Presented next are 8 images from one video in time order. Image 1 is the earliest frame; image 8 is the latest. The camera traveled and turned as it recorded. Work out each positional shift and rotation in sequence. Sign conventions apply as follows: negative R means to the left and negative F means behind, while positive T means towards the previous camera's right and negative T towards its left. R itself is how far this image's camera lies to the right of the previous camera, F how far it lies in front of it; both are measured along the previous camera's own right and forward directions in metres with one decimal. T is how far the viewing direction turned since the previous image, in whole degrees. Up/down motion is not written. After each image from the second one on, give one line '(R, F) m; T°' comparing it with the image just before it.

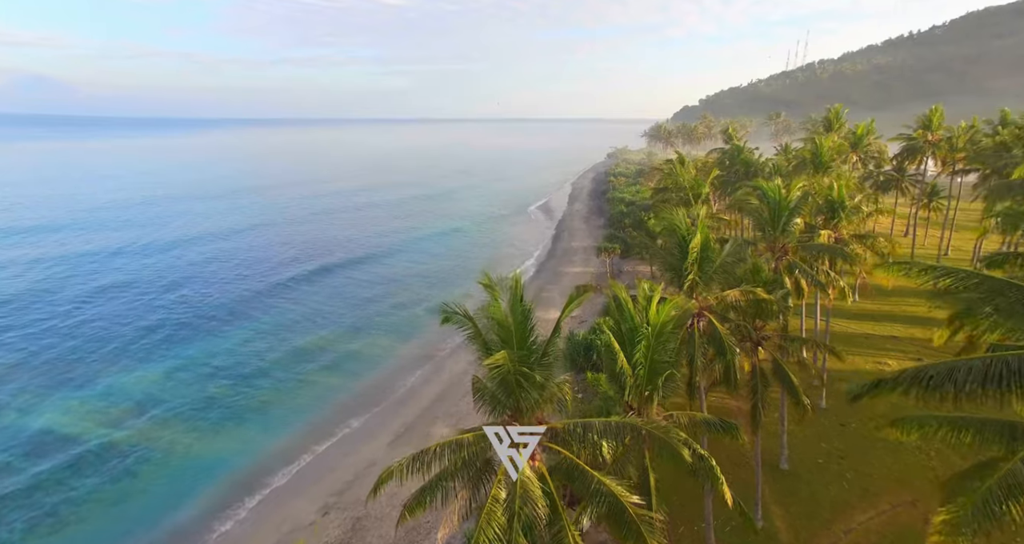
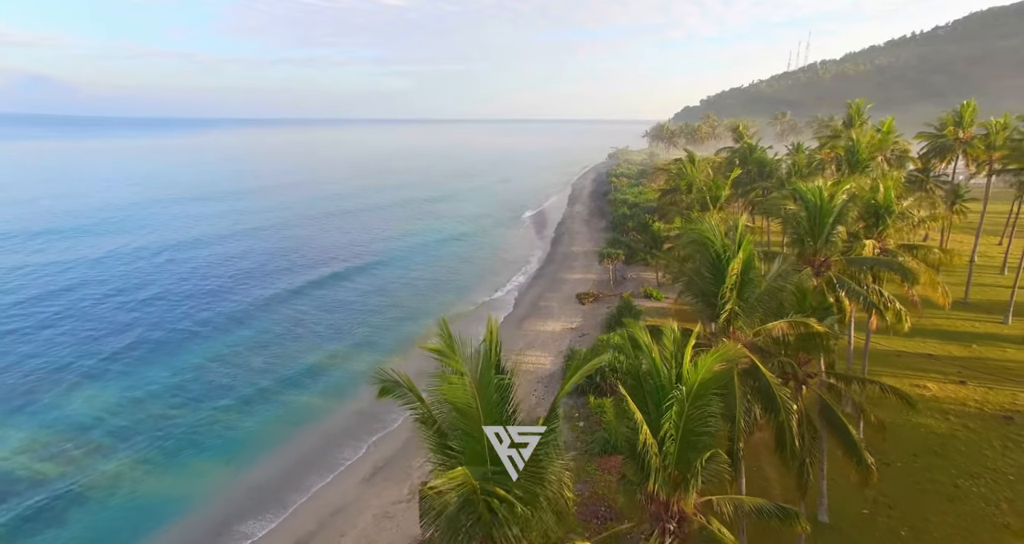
(+0.3, +3.1) m; 0°
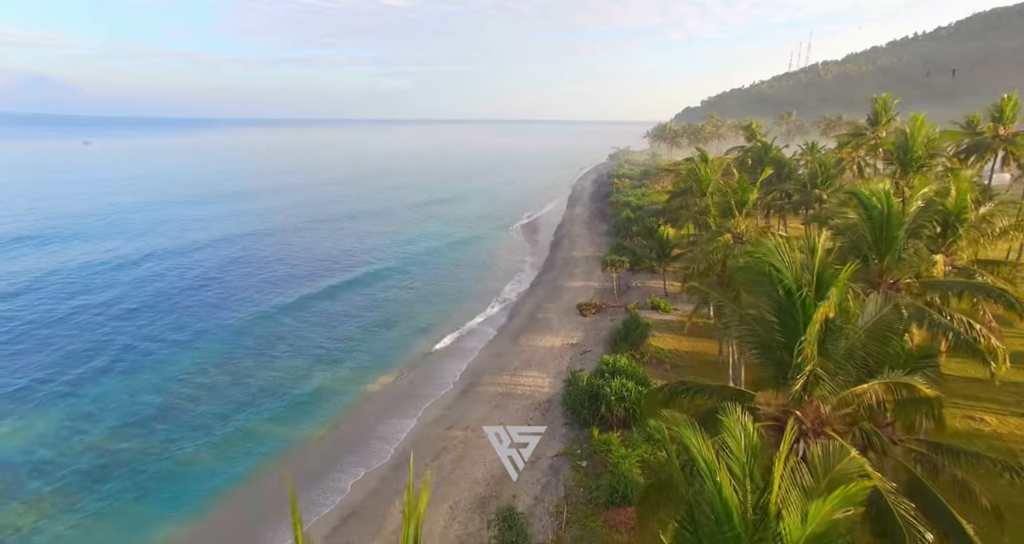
(+0.3, +3.3) m; 0°
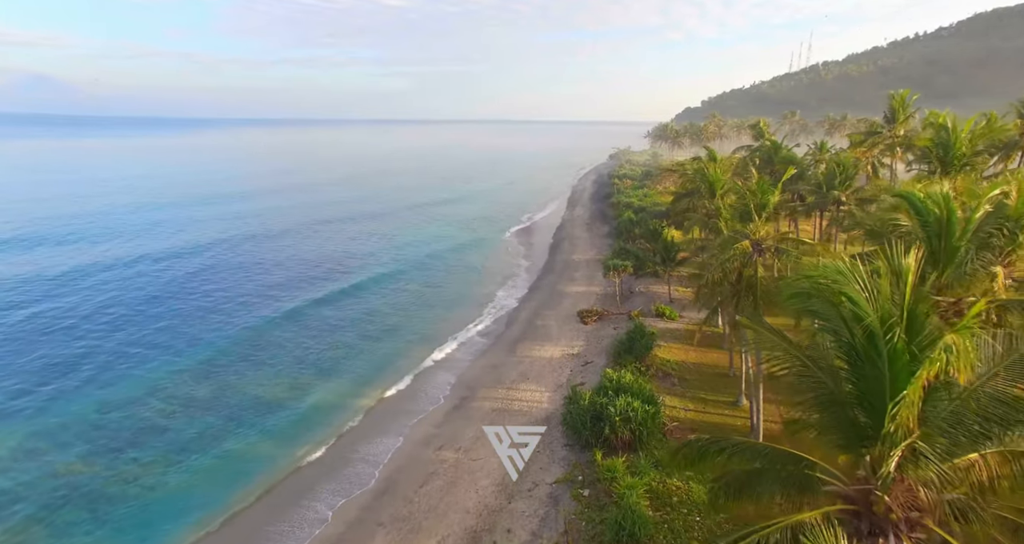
(+0.2, +1.9) m; 0°
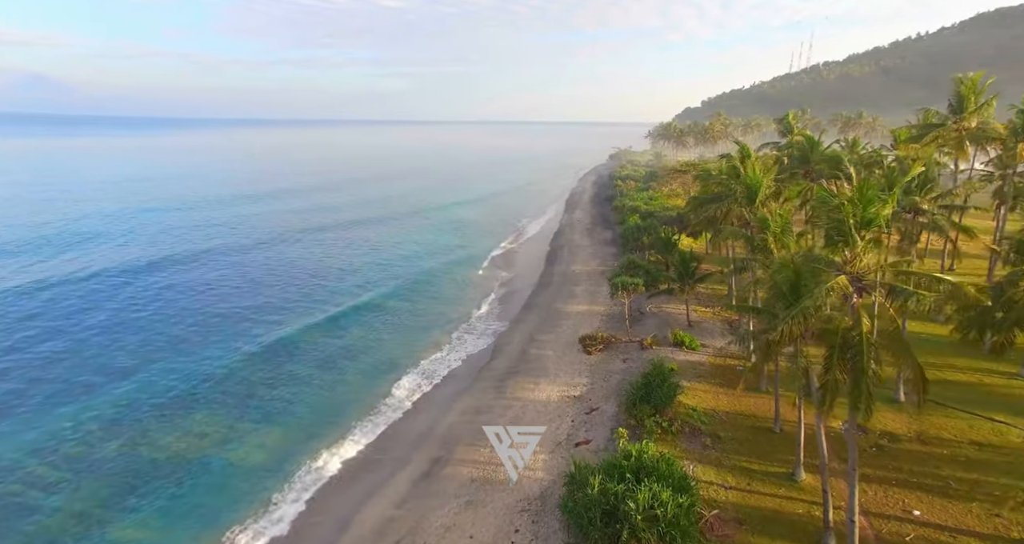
(+0.5, +6.0) m; 0°
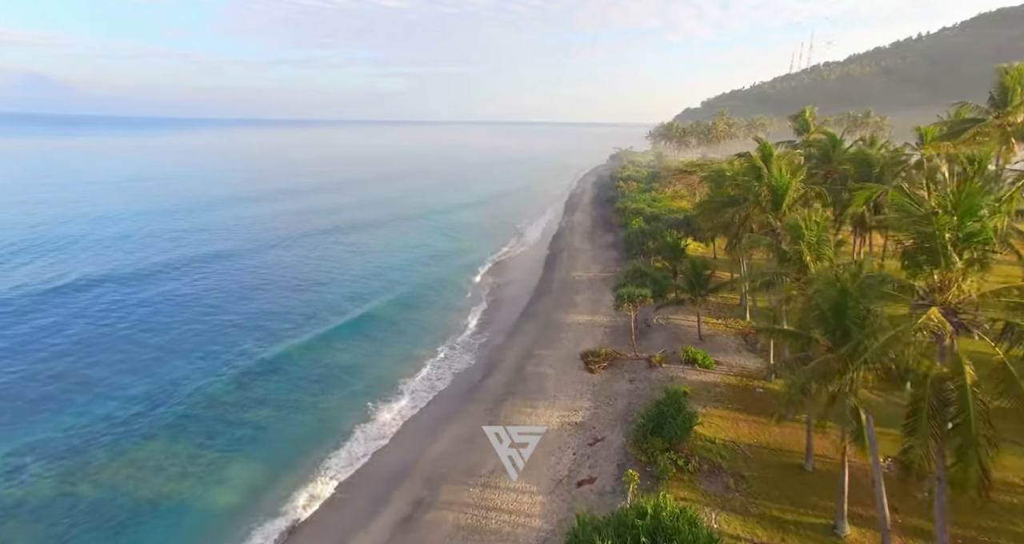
(+0.2, +2.7) m; 0°
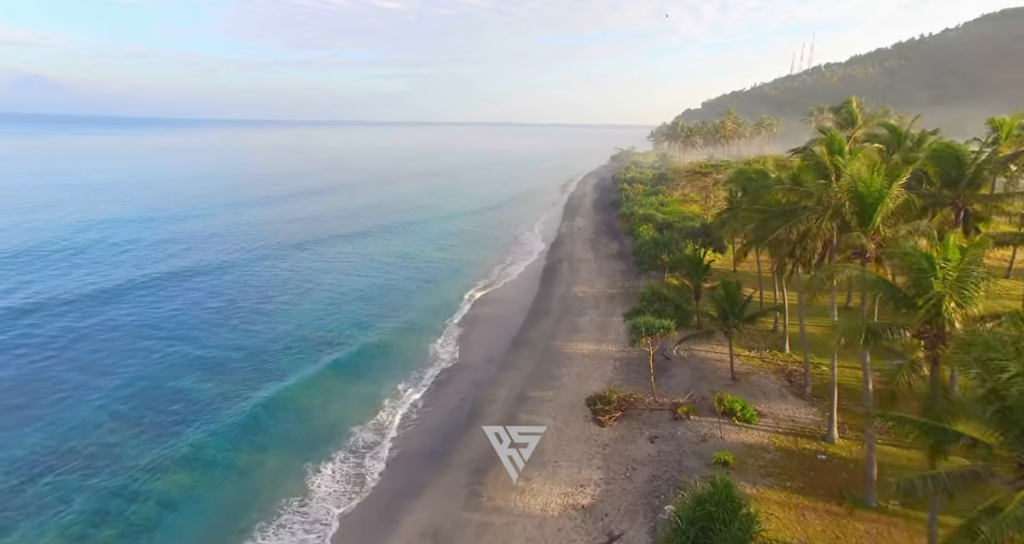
(+0.4, +5.8) m; 0°
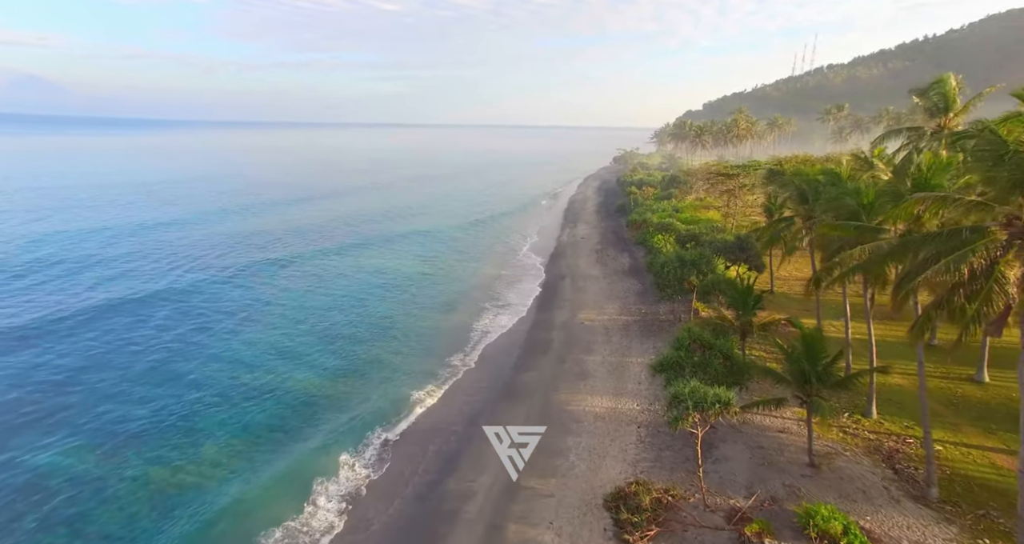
(+0.4, +7.5) m; 0°
